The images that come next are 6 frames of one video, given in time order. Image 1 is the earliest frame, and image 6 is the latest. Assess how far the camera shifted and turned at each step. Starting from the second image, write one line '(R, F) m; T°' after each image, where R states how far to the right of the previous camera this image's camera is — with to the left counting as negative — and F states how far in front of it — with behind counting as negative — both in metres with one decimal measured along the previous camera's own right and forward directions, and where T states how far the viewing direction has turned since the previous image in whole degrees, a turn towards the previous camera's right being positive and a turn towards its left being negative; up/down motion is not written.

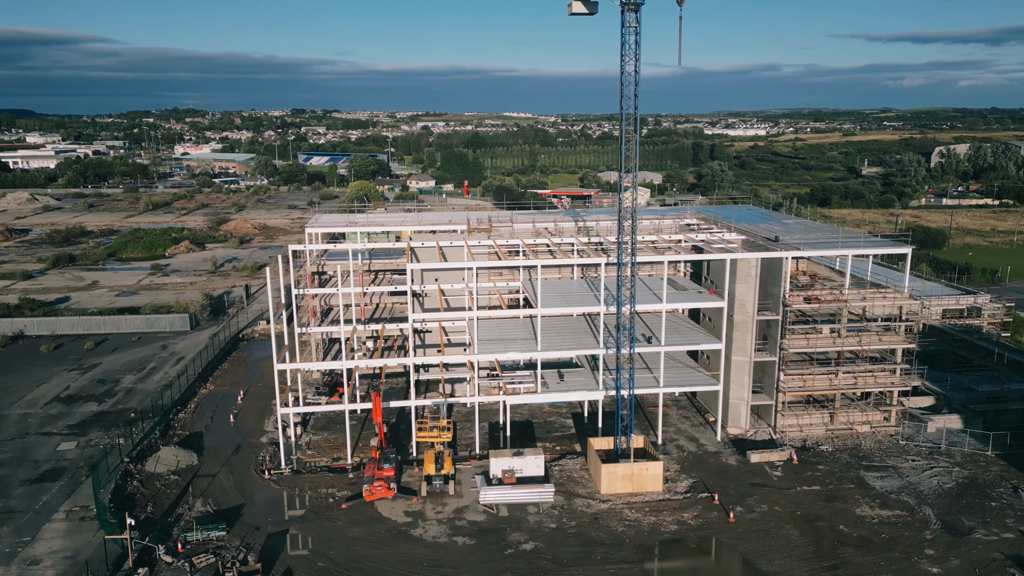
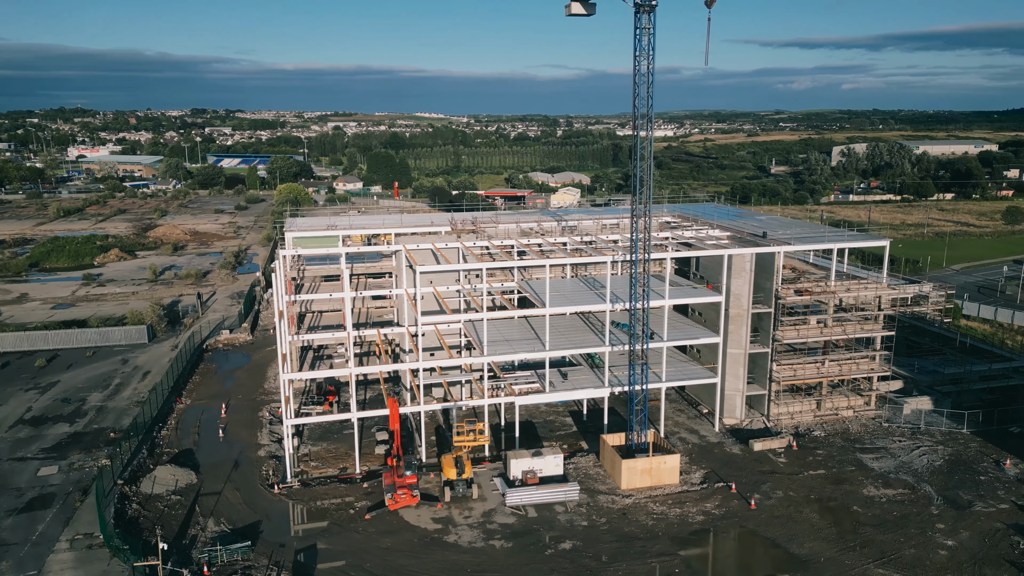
(-3.0, +0.2) m; +6°
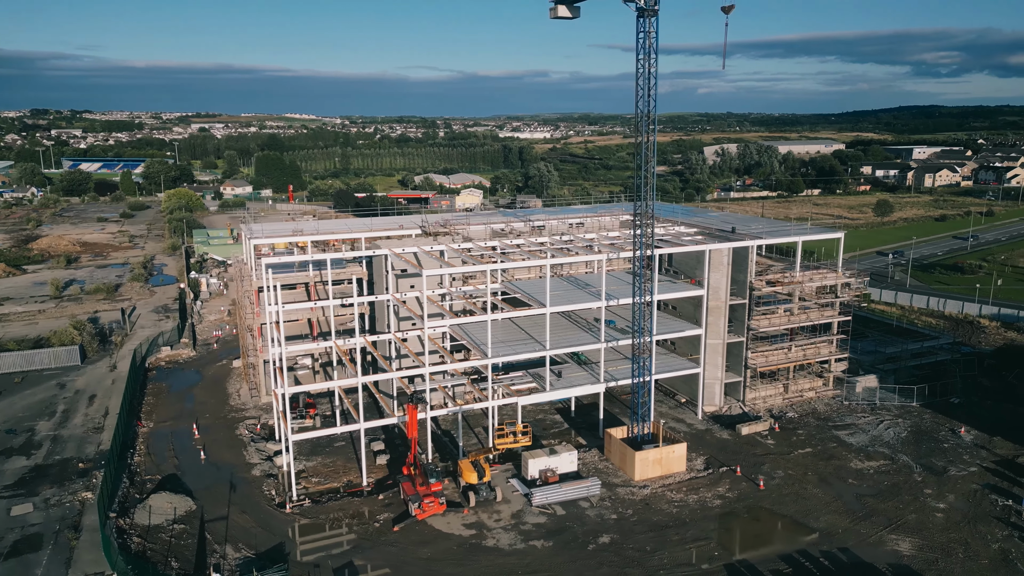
(-3.8, +0.3) m; +9°
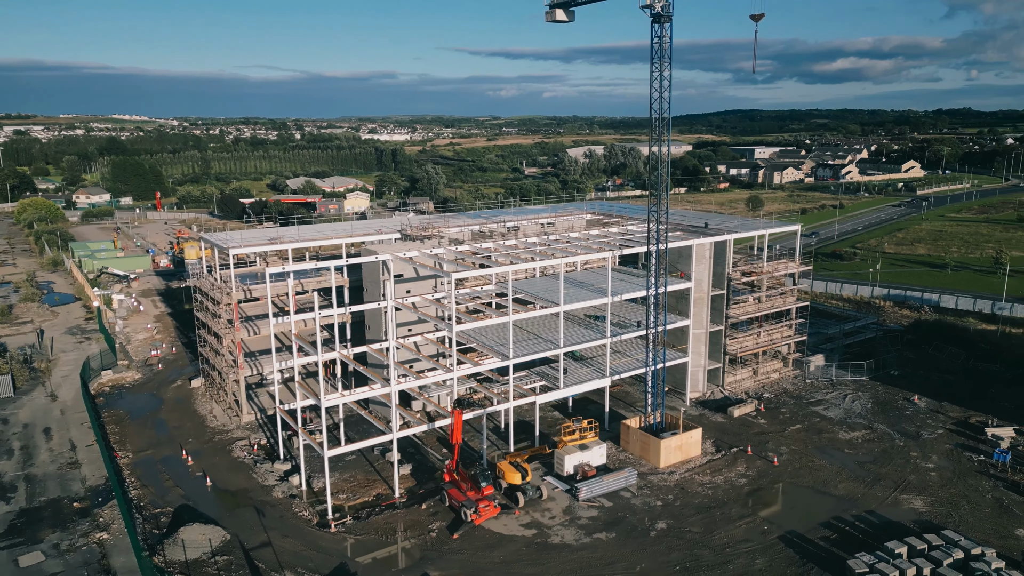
(-5.0, +0.3) m; +11°
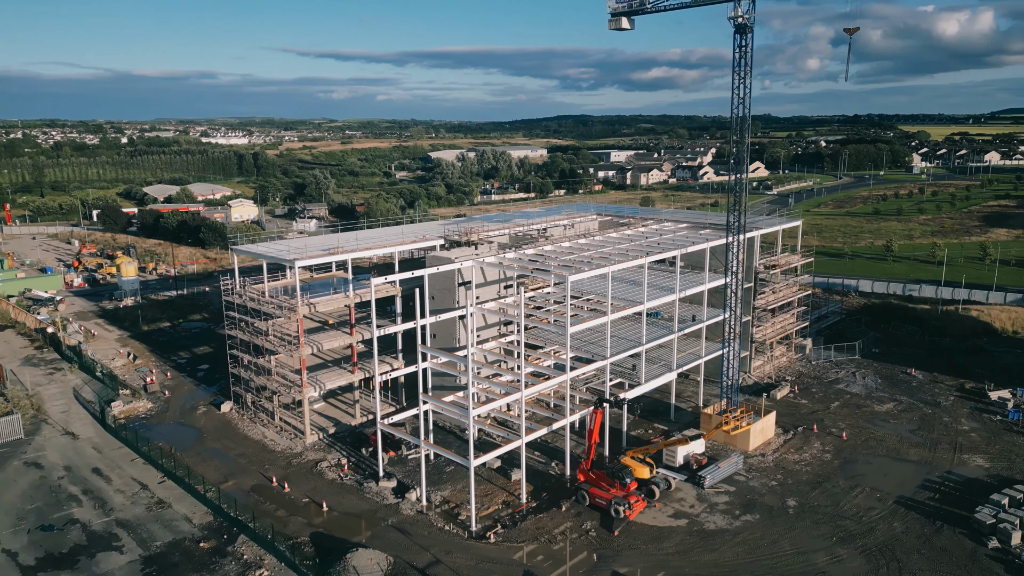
(-8.0, +0.5) m; +12°
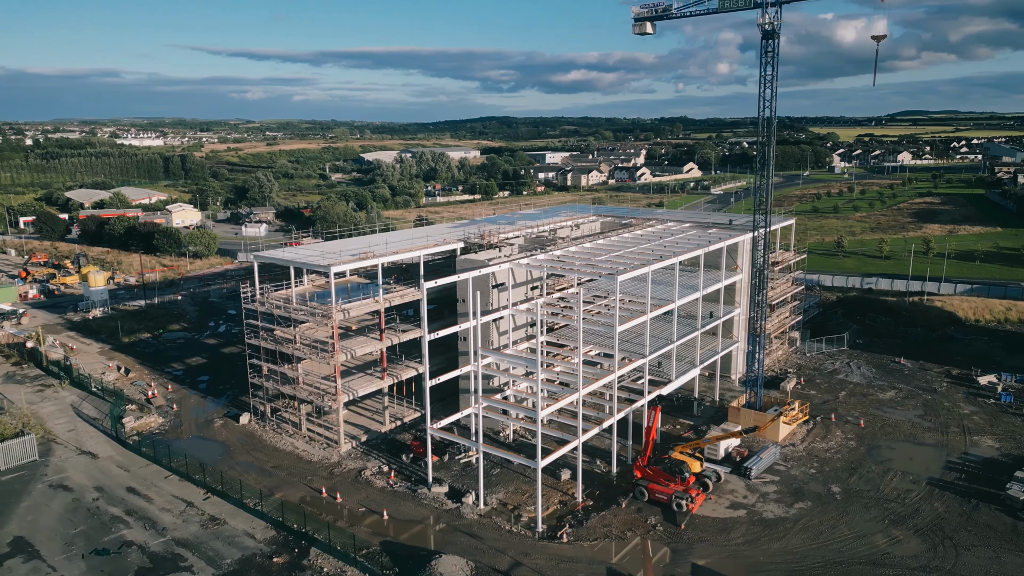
(-3.7, 0.0) m; +6°
